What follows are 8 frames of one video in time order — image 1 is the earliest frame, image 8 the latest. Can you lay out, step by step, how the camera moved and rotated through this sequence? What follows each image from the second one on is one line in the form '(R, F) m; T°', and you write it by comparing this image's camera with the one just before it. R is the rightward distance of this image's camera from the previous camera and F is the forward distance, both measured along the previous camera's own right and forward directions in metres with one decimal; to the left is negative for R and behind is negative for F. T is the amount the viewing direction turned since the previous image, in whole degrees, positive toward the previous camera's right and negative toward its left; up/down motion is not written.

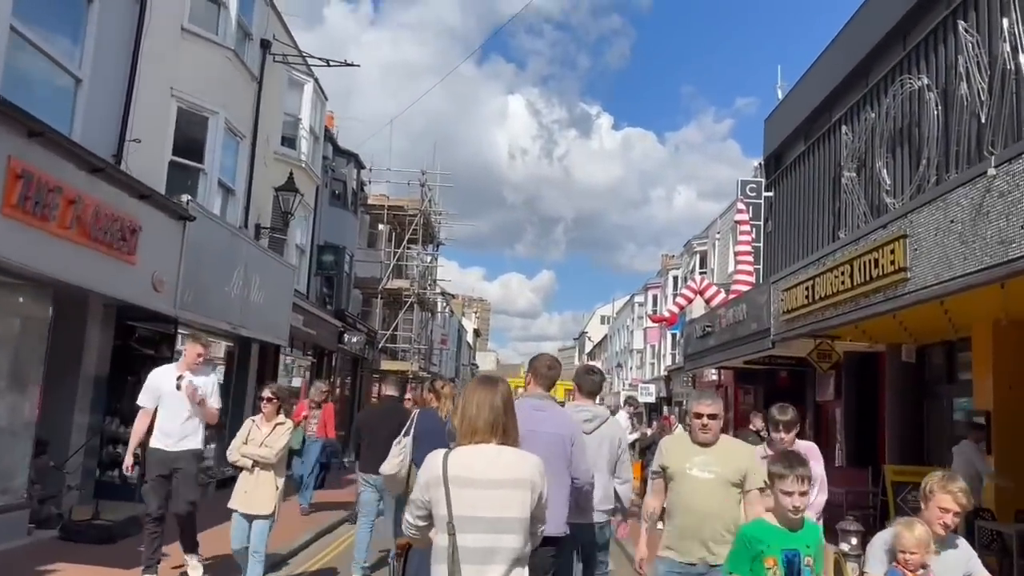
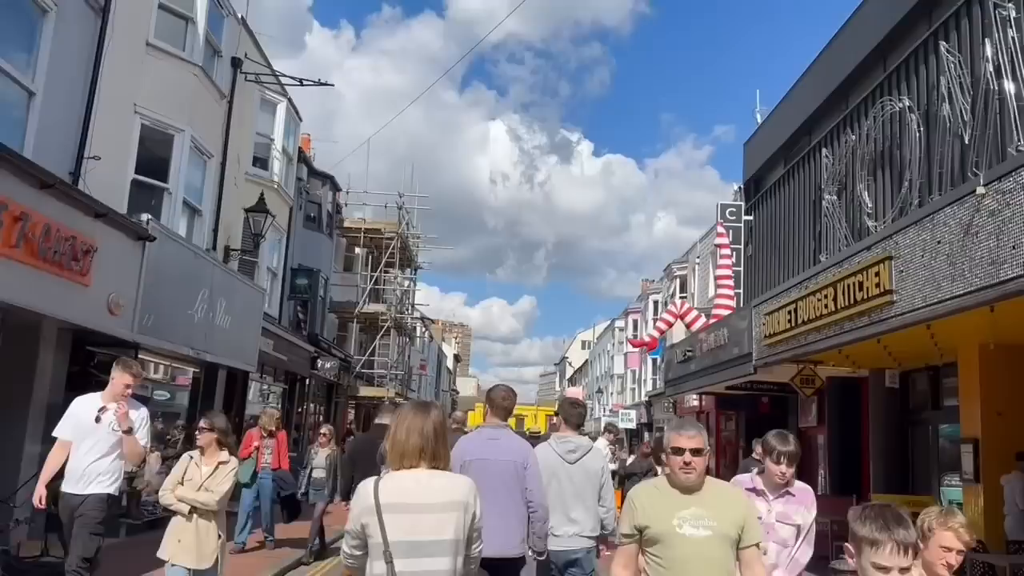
(+0.1, +0.3) m; +1°
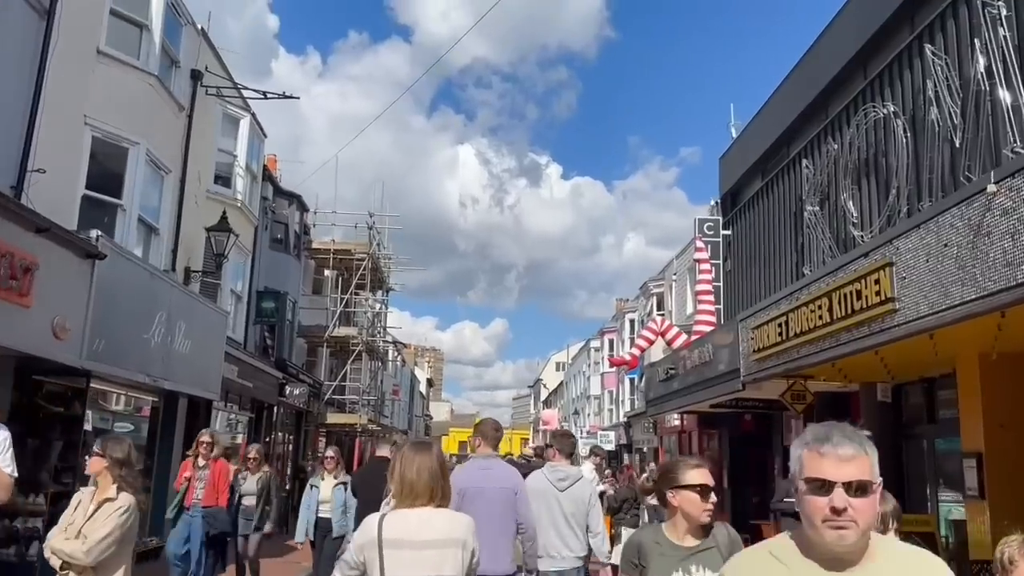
(-0.1, +0.5) m; +2°
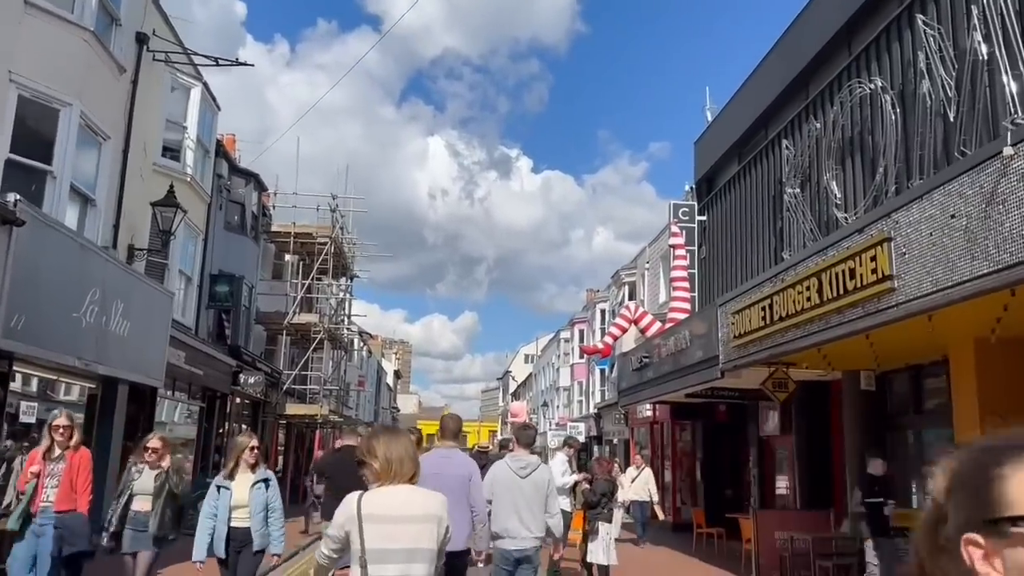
(0.0, +0.7) m; +2°
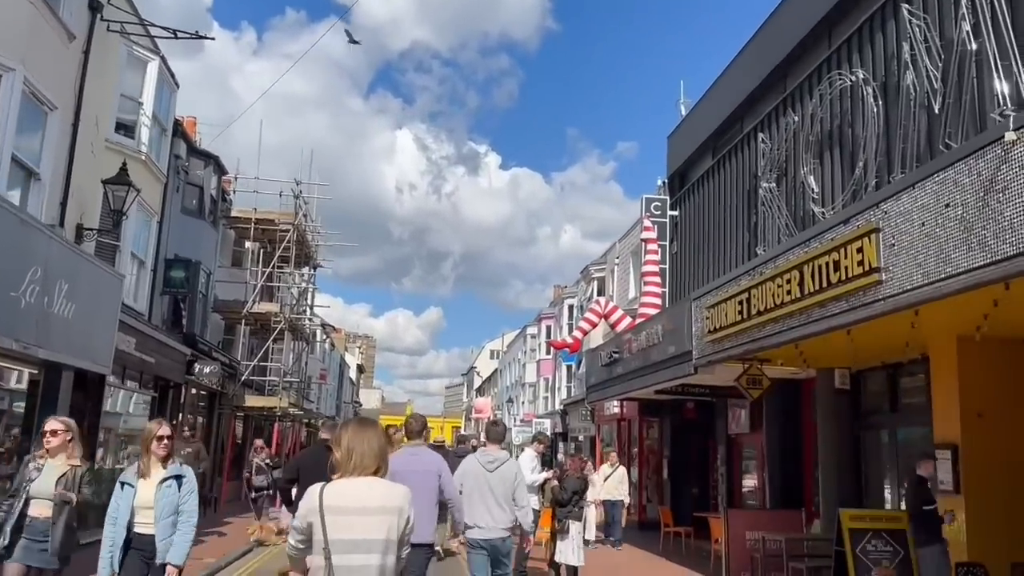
(0.0, +0.4) m; +2°
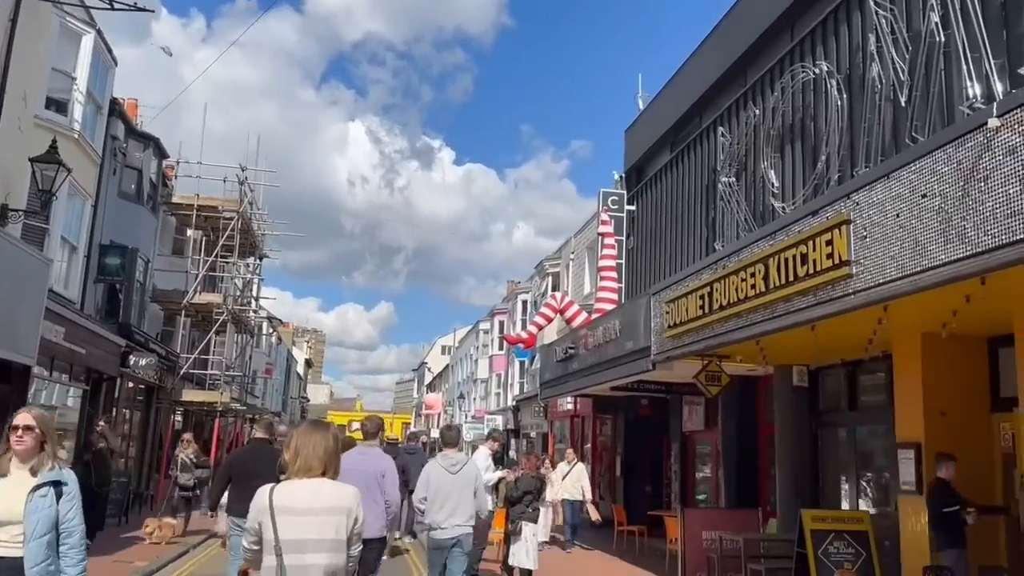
(0.0, +0.4) m; +3°
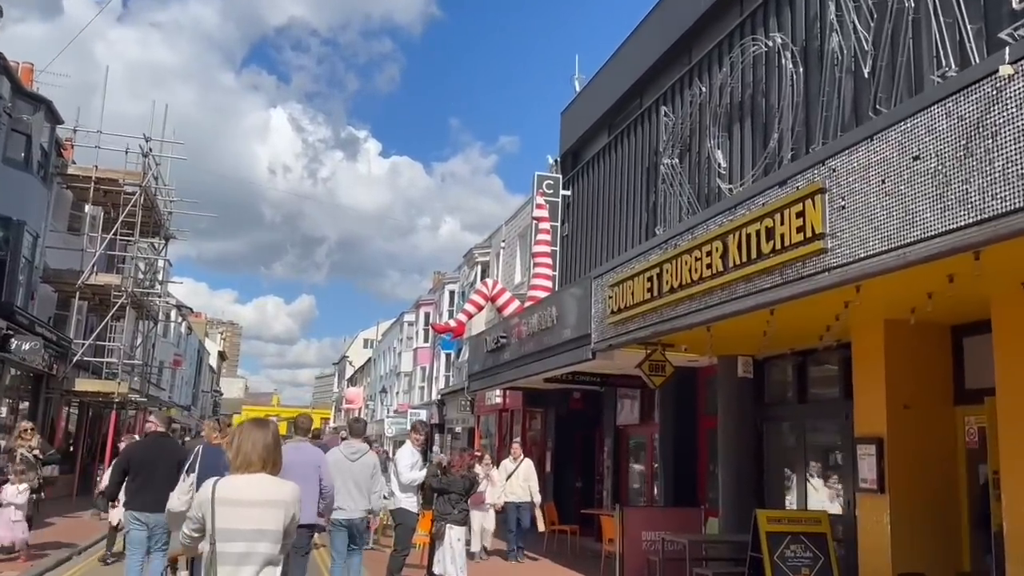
(-0.1, +0.8) m; +5°
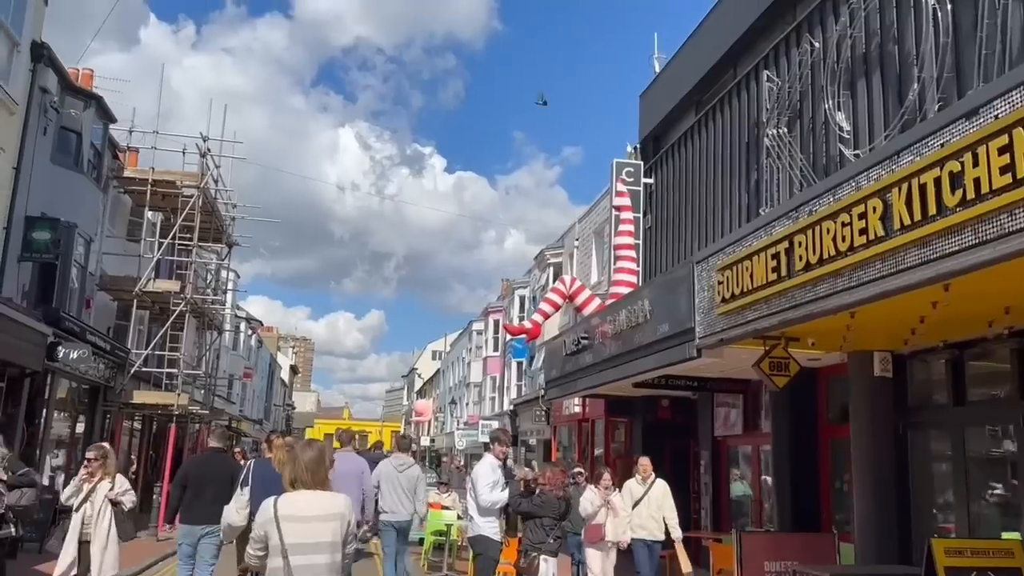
(-0.2, +1.3) m; -5°
